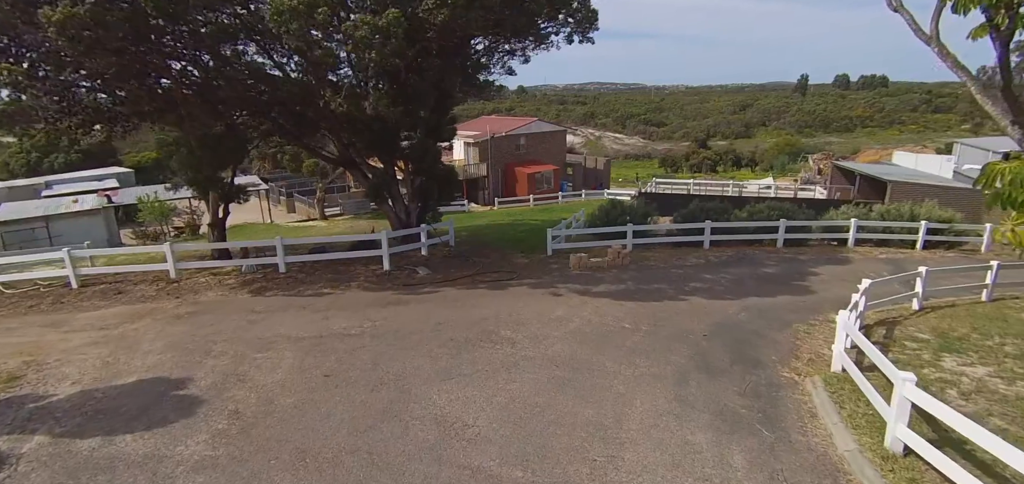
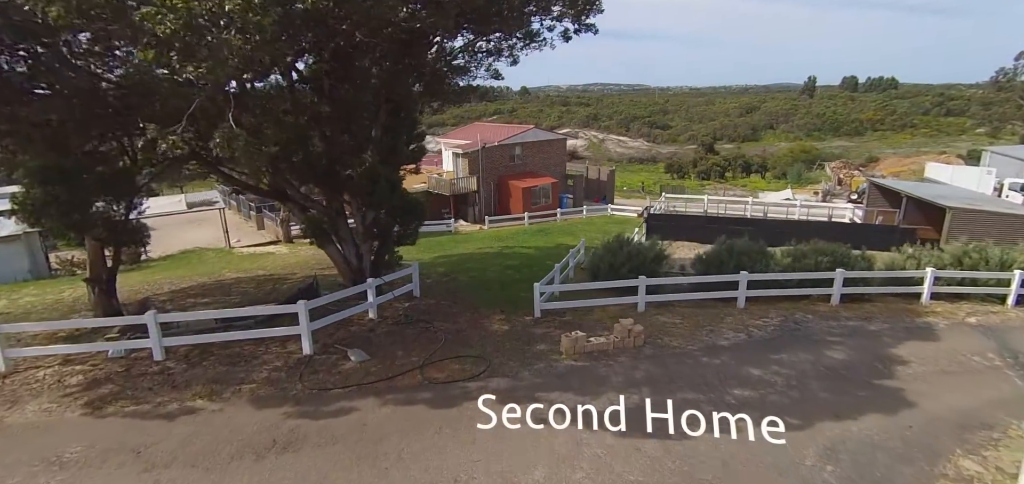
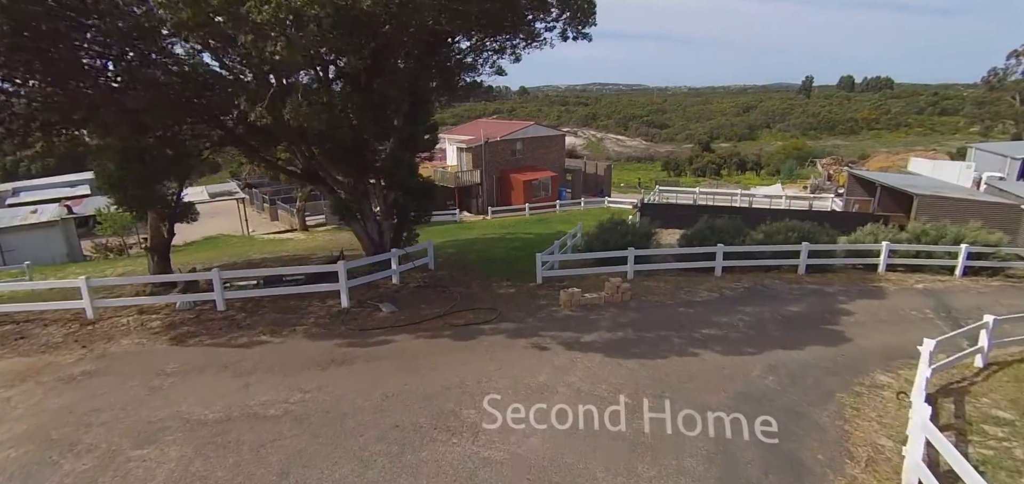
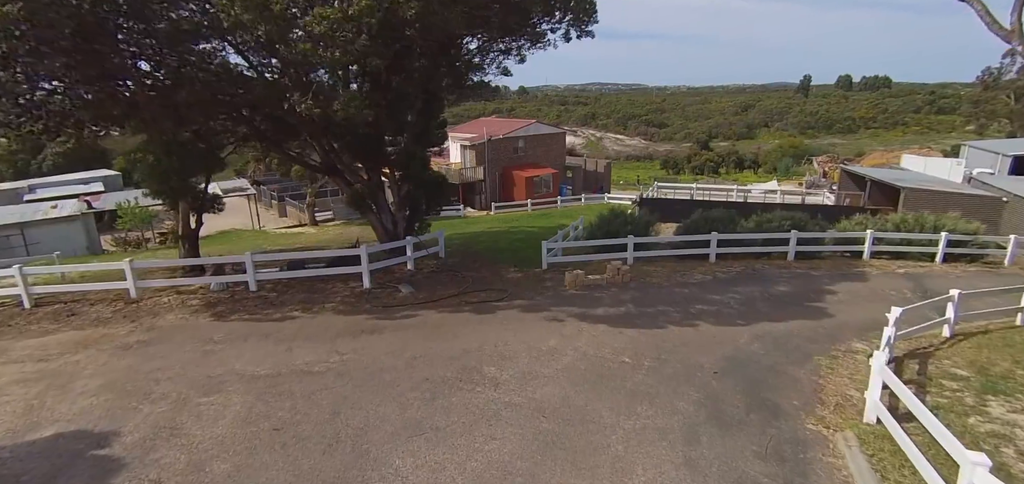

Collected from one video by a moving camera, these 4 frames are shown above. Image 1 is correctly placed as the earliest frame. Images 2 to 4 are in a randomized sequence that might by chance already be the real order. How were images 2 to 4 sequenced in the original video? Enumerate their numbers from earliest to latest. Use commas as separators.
4, 3, 2
